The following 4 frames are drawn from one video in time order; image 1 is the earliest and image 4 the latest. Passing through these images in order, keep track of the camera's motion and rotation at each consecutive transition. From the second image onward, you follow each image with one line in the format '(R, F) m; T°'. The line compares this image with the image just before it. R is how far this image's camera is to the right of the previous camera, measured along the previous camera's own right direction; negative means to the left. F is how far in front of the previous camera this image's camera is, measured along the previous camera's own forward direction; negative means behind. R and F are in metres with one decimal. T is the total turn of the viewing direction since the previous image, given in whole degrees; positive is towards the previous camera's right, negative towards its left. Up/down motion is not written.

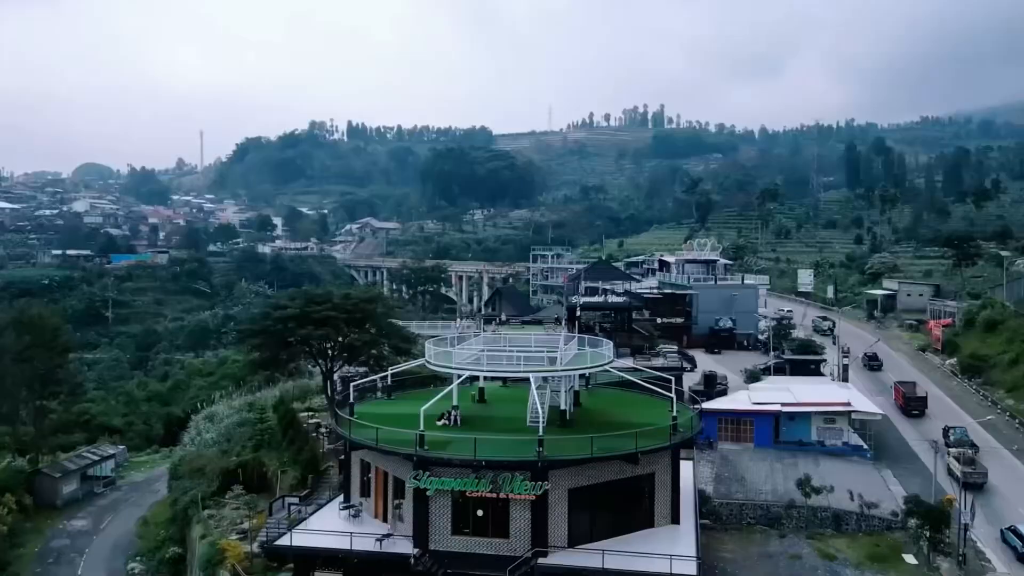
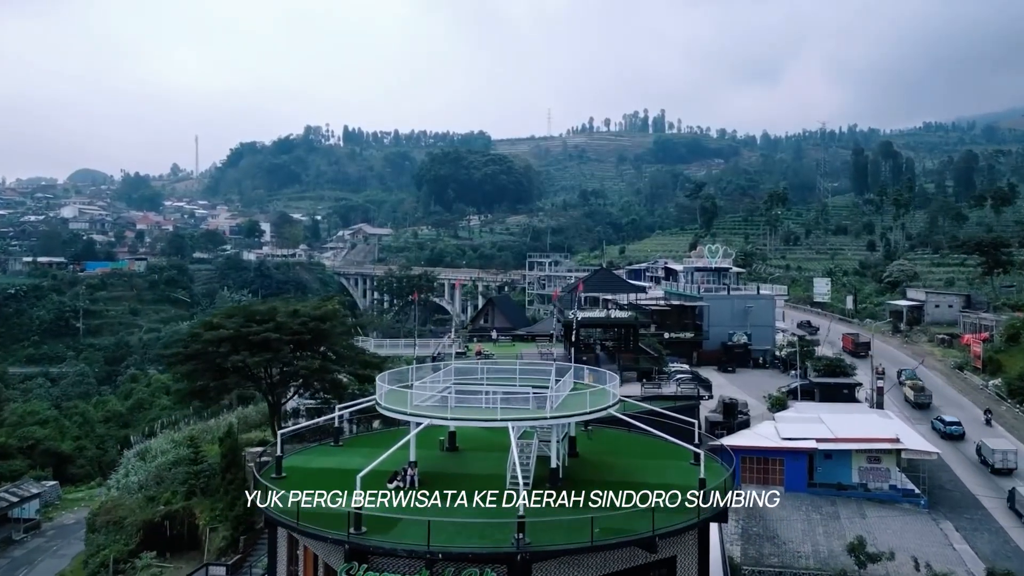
(+0.5, +4.8) m; 0°
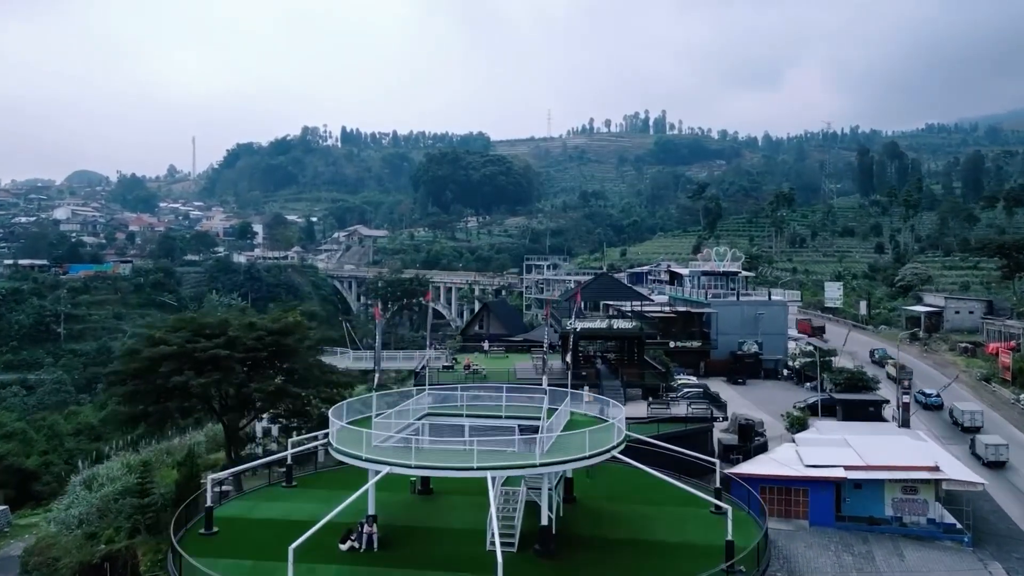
(+0.3, +2.9) m; 0°
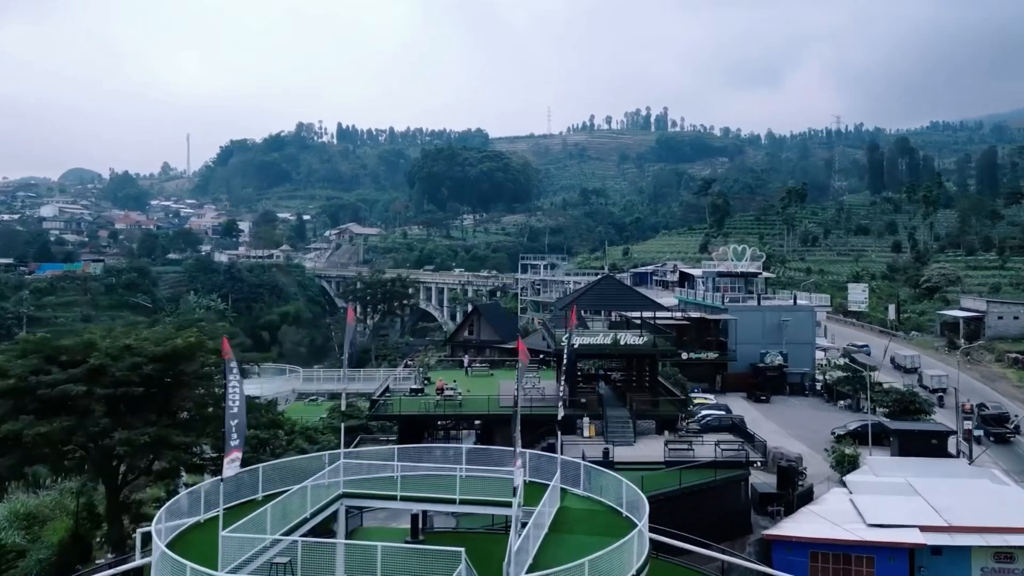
(+0.5, +5.2) m; 0°
